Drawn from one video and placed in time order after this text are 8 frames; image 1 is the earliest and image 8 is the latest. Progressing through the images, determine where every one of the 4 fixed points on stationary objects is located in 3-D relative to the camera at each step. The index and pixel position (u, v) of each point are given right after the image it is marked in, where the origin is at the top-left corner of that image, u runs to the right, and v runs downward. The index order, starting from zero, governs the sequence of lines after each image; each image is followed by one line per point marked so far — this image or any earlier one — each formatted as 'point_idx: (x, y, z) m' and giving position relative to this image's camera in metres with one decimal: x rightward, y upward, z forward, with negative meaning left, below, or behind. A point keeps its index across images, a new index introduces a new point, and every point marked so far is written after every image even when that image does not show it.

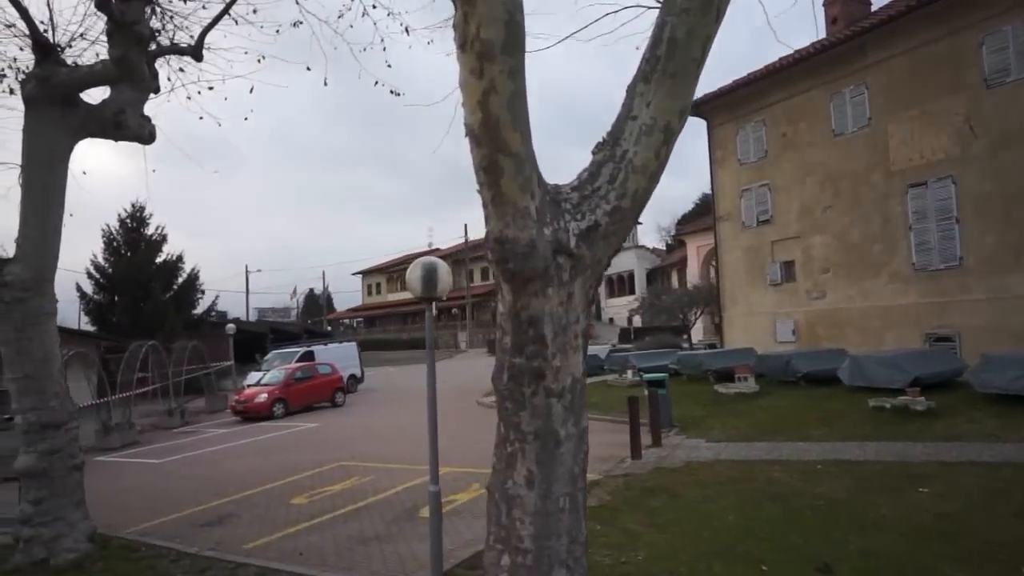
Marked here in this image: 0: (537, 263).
0: (+0.2, +0.2, +4.9) m
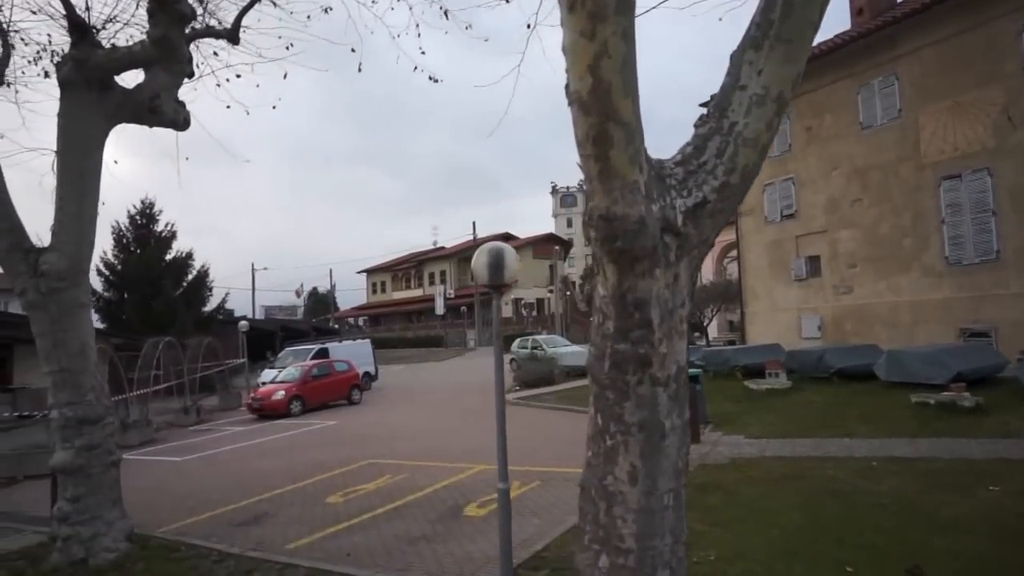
0: (+0.8, +0.3, +4.5) m
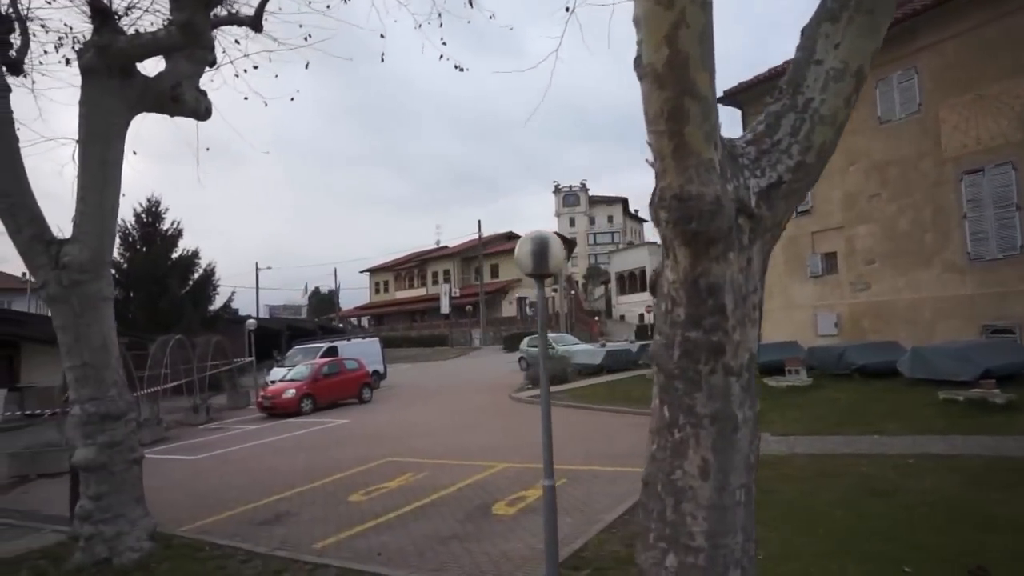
0: (+1.1, +0.3, +4.3) m
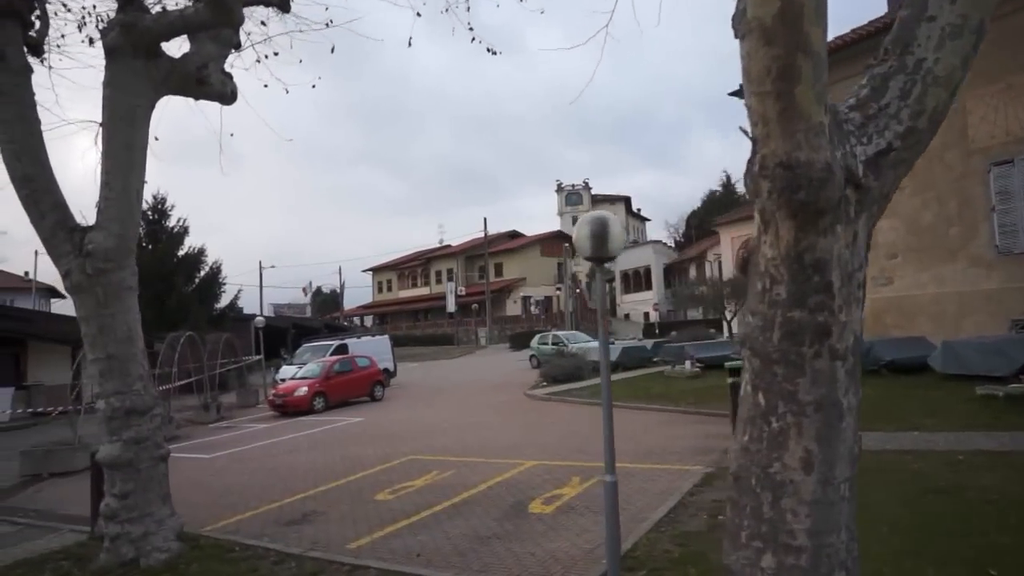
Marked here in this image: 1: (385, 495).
0: (+1.6, +0.5, +3.9) m
1: (-1.8, -2.9, +11.4) m
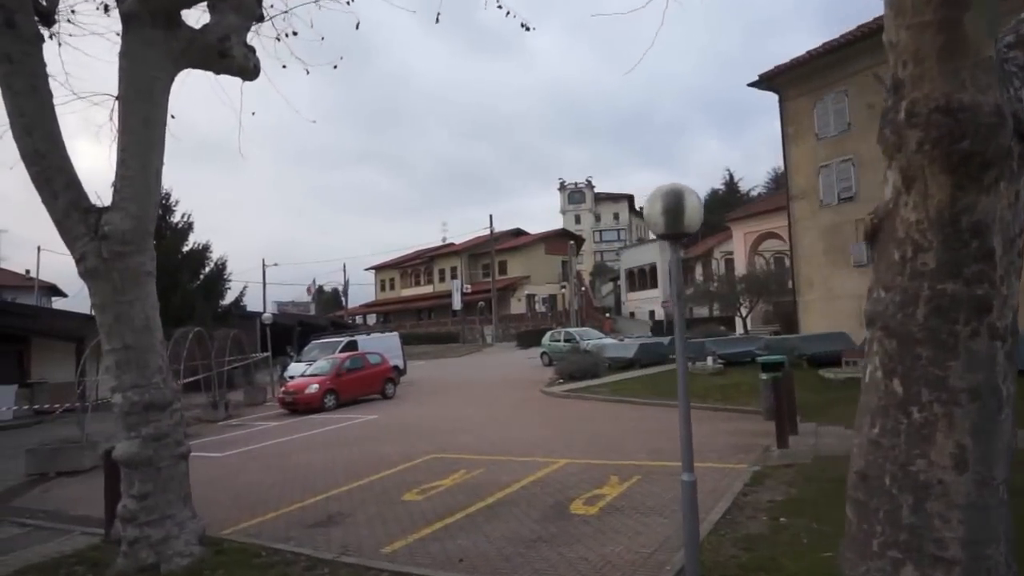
0: (+2.0, +0.6, +3.3) m
1: (-1.3, -2.7, +10.8) m
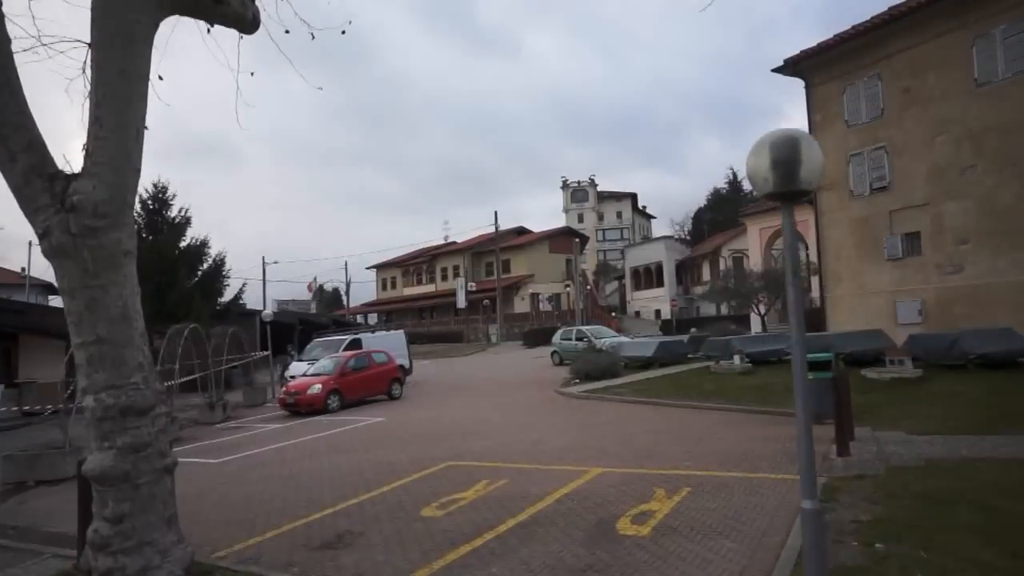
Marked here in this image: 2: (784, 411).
0: (+2.4, +0.7, +2.1) m
1: (-0.9, -2.6, +9.5) m
2: (+5.0, -2.2, +14.9) m
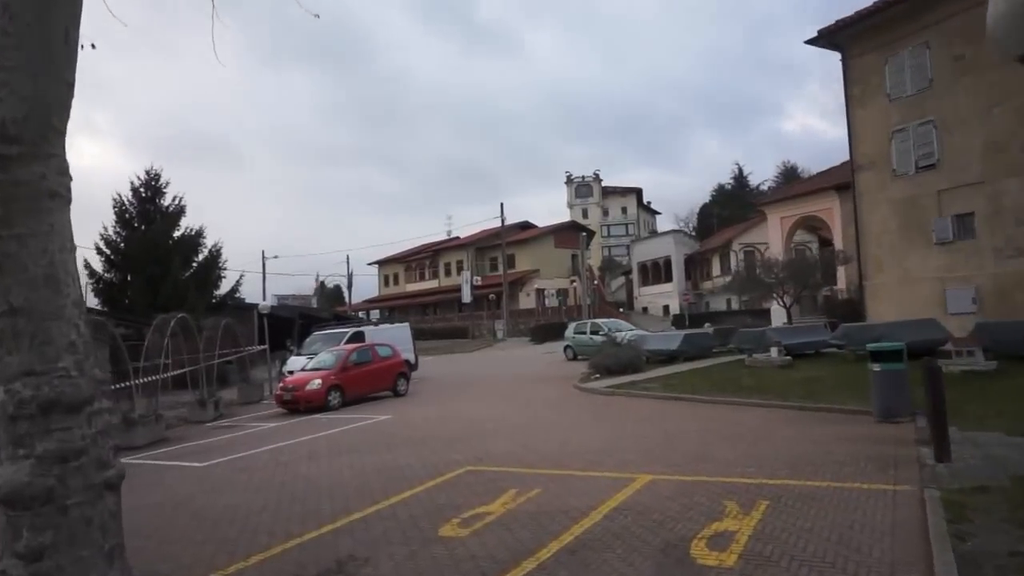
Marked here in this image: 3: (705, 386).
0: (+2.7, +1.0, +0.3) m
1: (-0.6, -2.3, +7.8) m
2: (+5.4, -1.9, +13.1) m
3: (+4.1, -2.1, +17.4) m
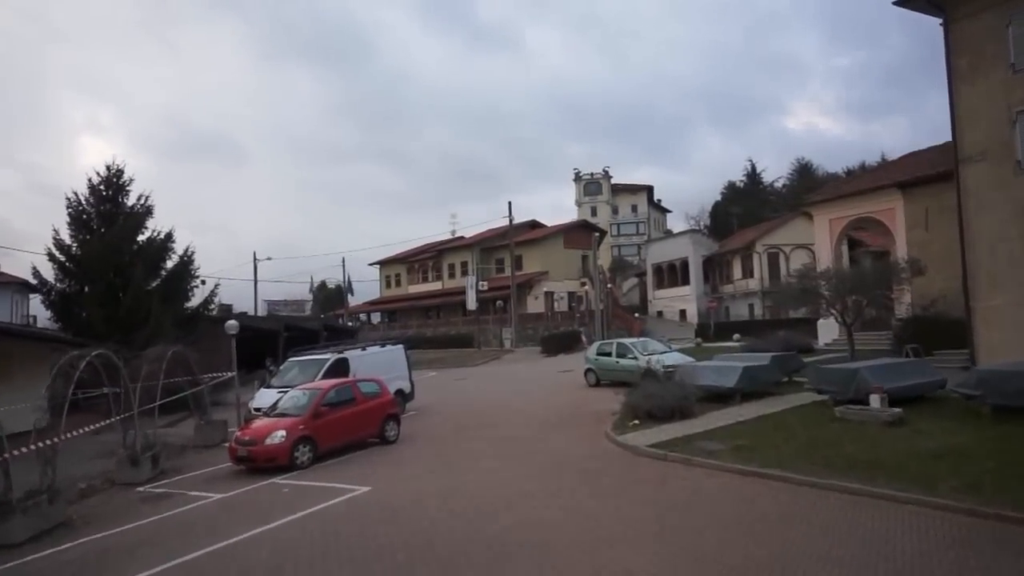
0: (+3.0, +0.5, -4.2) m
1: (-0.3, -2.8, +3.3) m
2: (+5.7, -2.5, +8.5) m
3: (+4.5, -2.6, +12.8) m
